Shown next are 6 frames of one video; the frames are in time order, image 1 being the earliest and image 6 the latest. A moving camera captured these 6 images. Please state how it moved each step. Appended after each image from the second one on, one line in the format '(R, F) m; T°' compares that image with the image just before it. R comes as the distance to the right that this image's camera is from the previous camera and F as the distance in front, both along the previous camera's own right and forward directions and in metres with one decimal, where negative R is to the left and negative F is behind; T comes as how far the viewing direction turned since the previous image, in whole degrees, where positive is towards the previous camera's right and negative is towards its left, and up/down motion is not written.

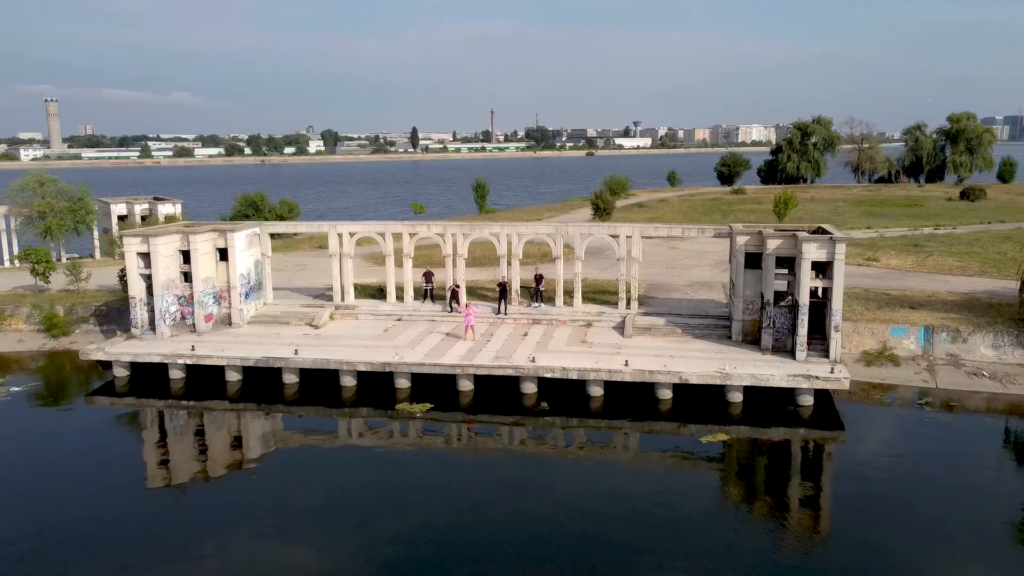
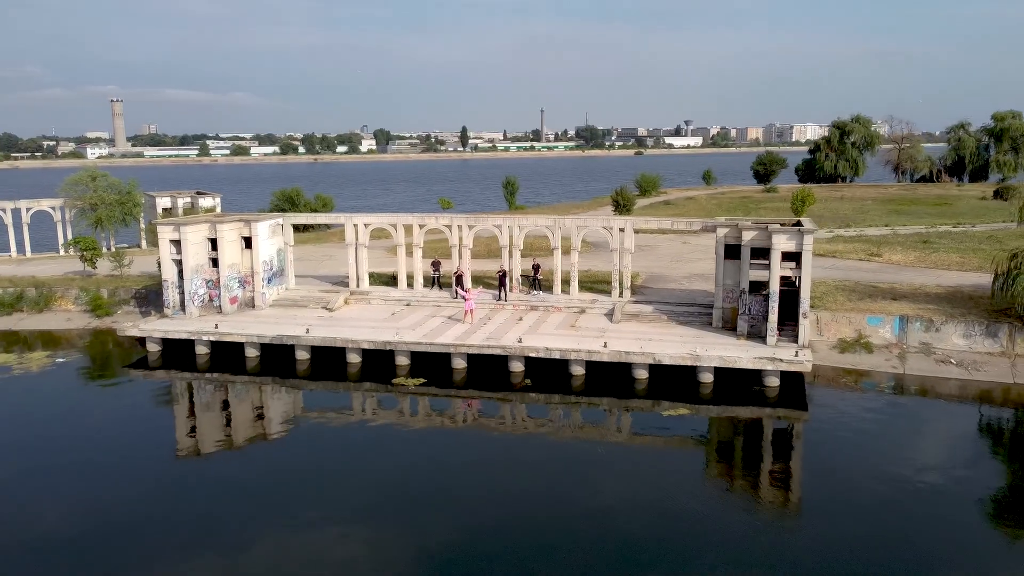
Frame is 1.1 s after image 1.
(+1.7, -1.6) m; -4°
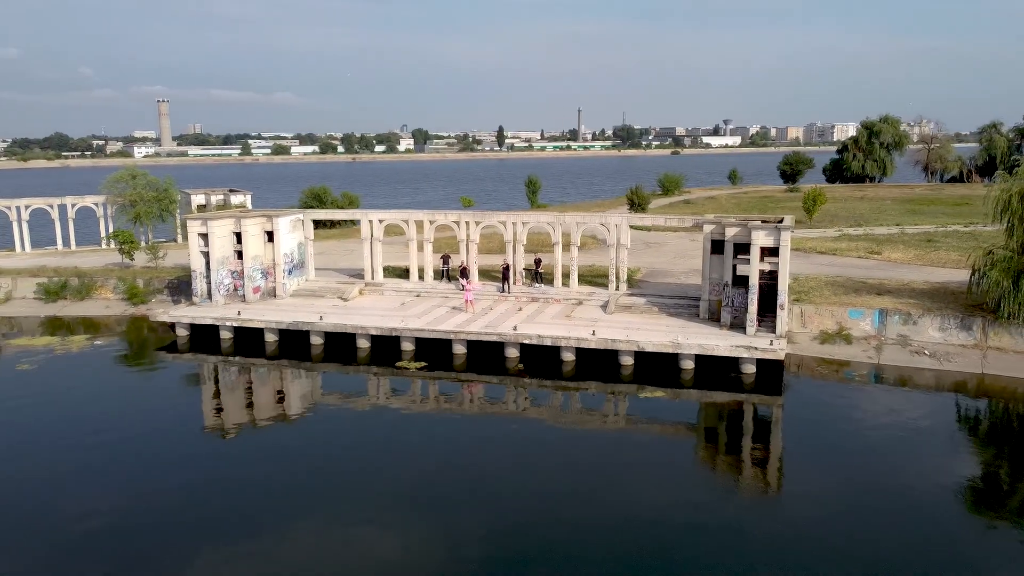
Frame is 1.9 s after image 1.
(+1.3, -1.5) m; -3°
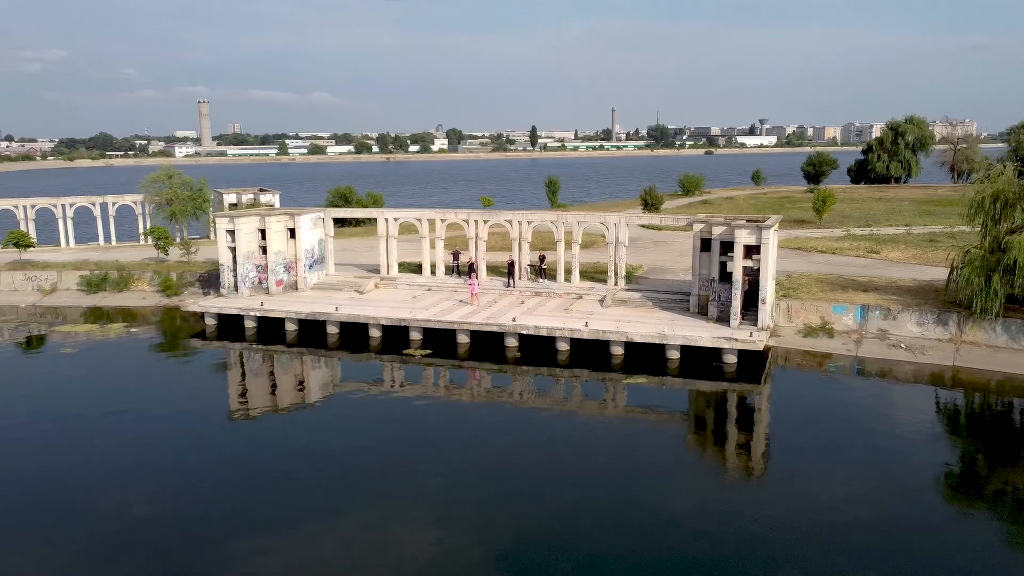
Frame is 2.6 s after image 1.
(+1.1, -1.7) m; -2°
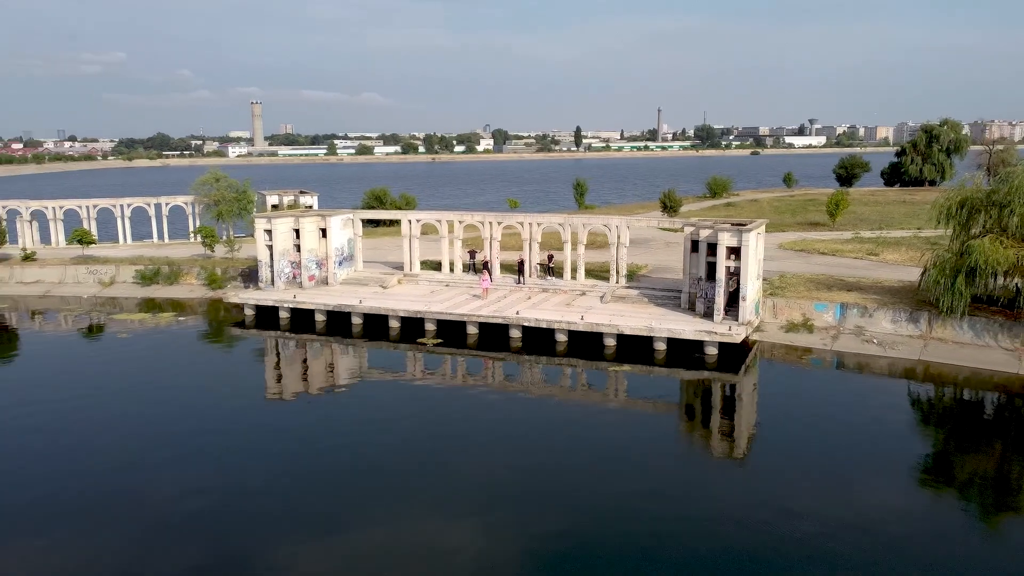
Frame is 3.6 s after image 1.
(+1.5, -2.5) m; -3°
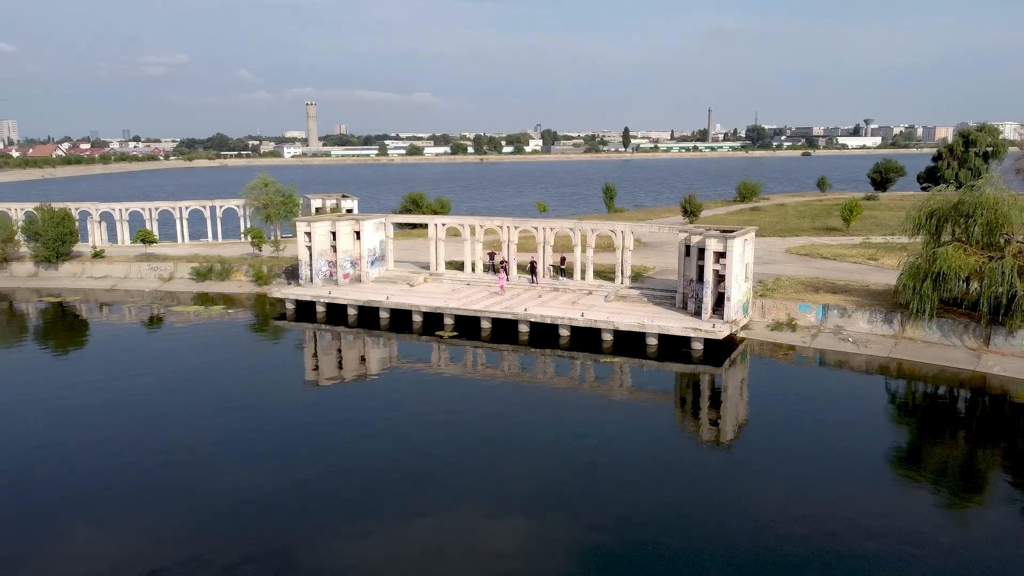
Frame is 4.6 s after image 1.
(+1.6, -2.9) m; -4°
